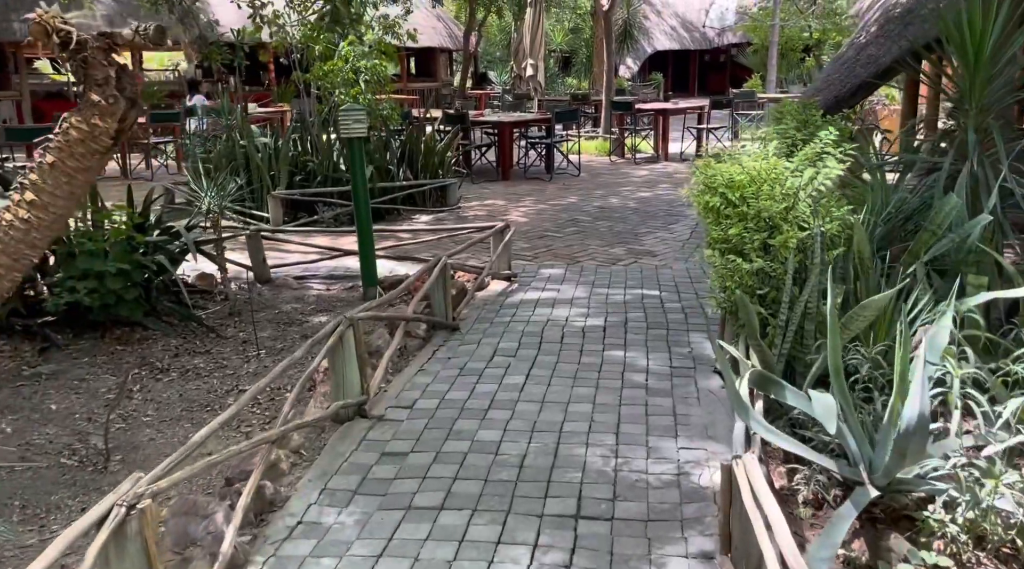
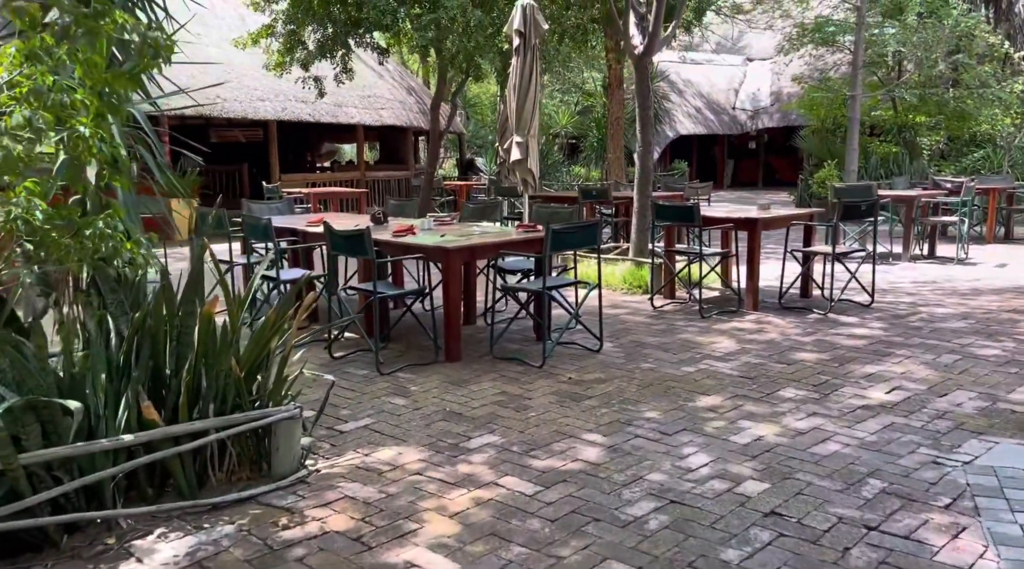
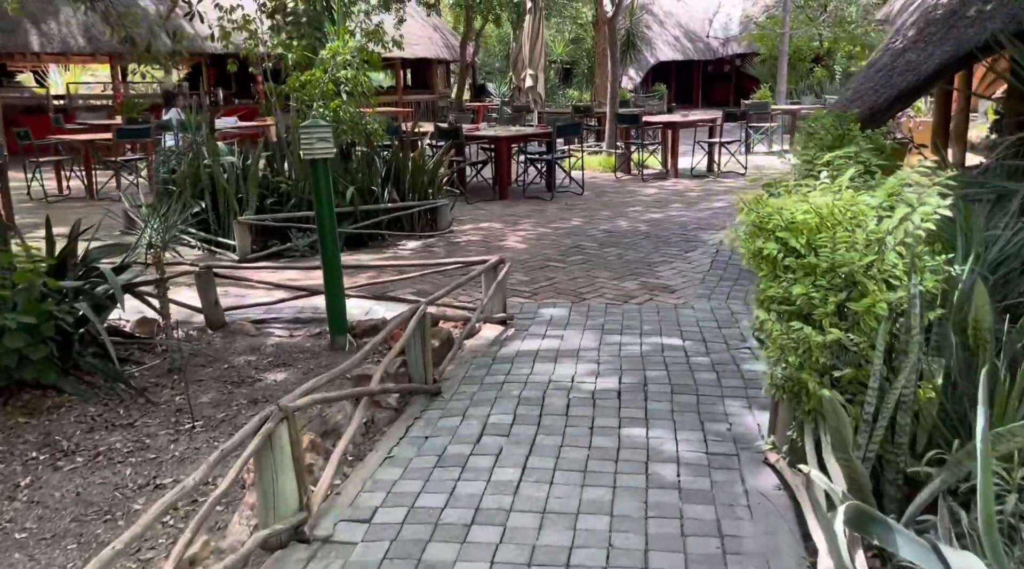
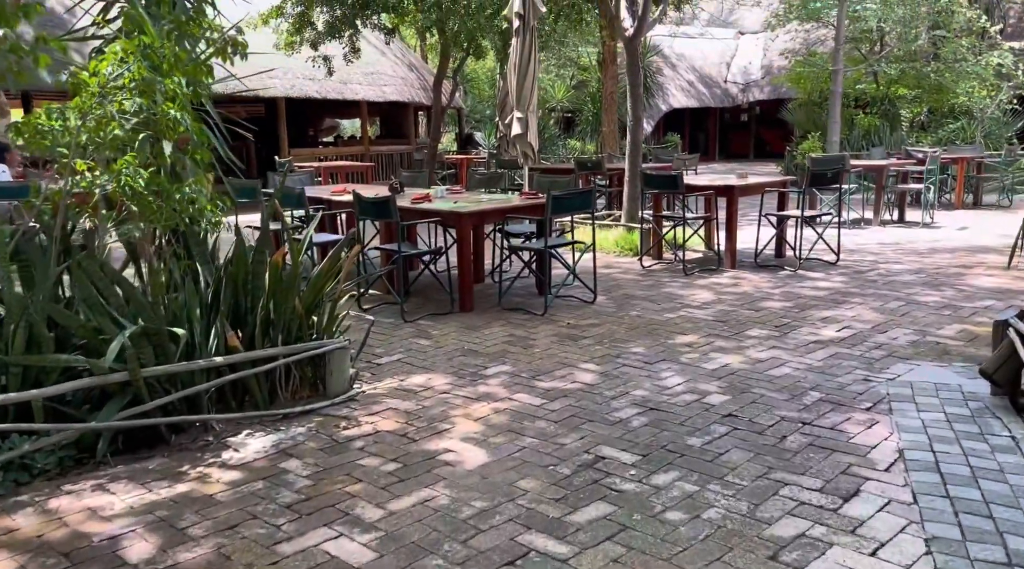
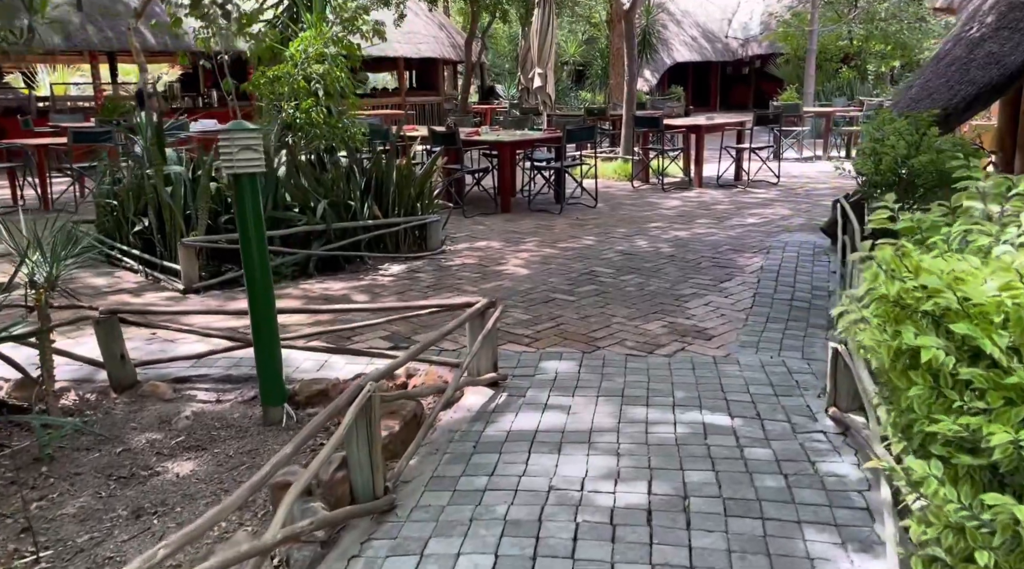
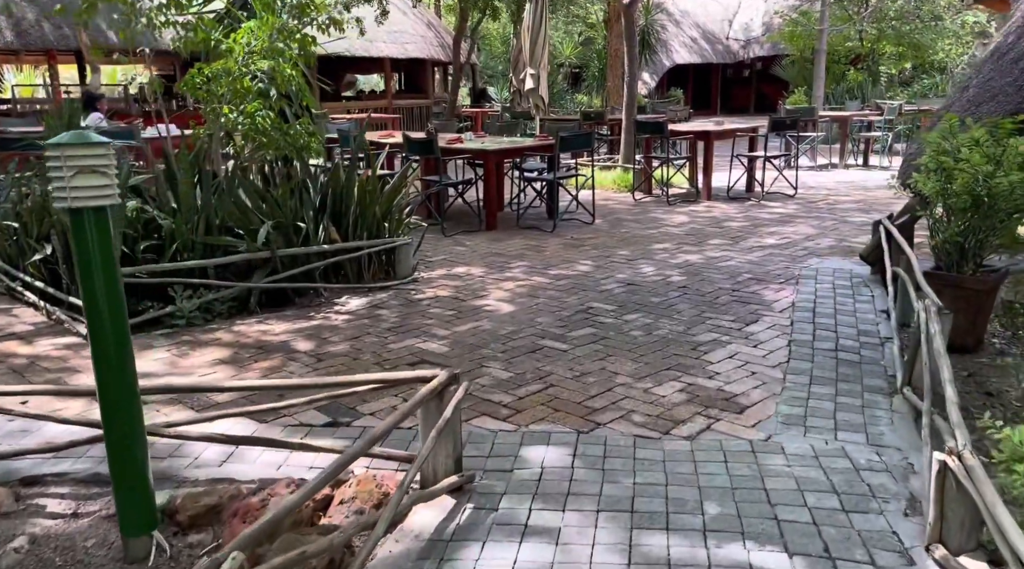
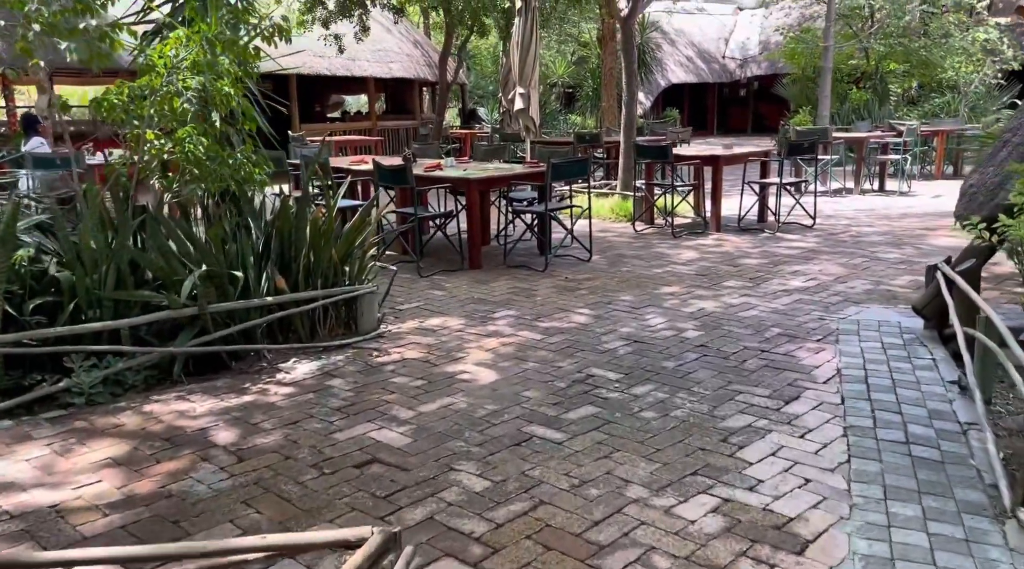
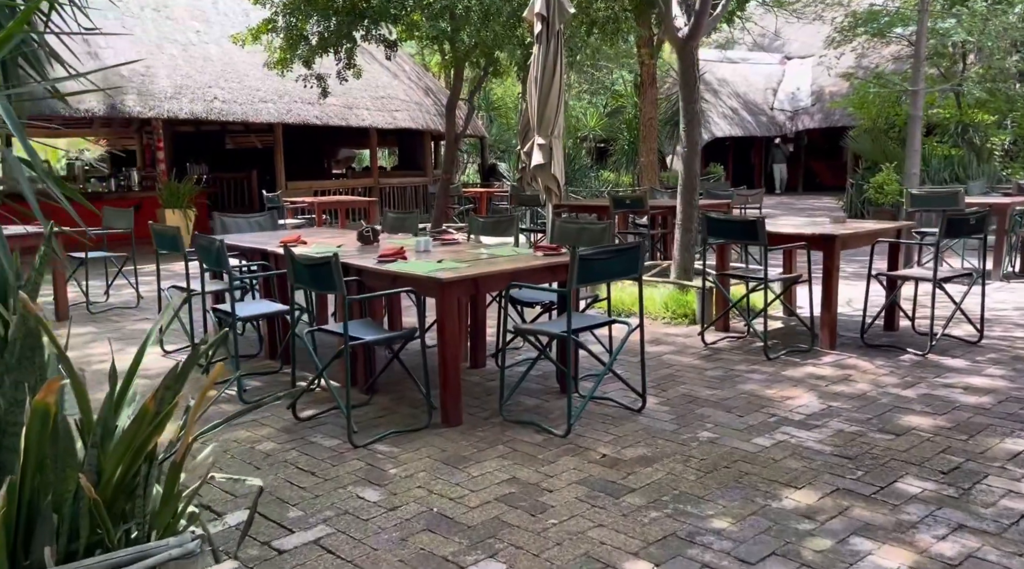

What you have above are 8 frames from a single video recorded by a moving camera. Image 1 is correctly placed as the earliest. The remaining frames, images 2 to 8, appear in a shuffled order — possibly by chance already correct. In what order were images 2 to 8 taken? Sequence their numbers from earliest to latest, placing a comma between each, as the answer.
3, 5, 6, 7, 4, 2, 8
